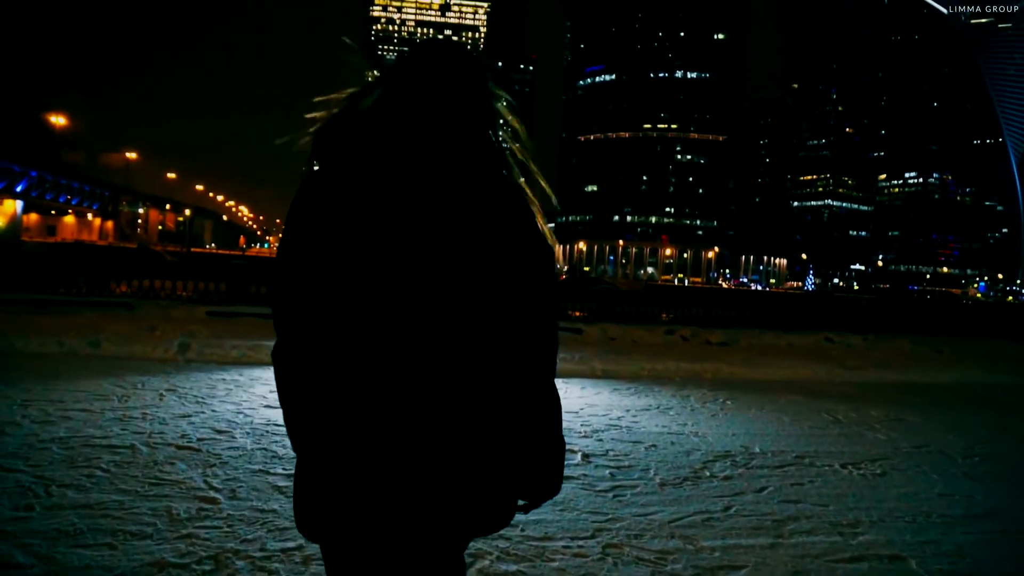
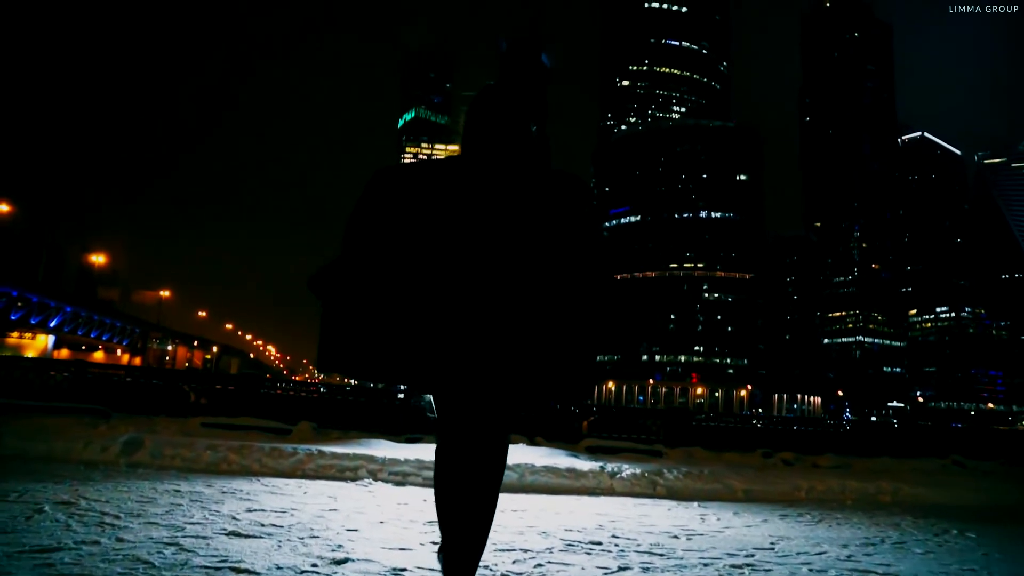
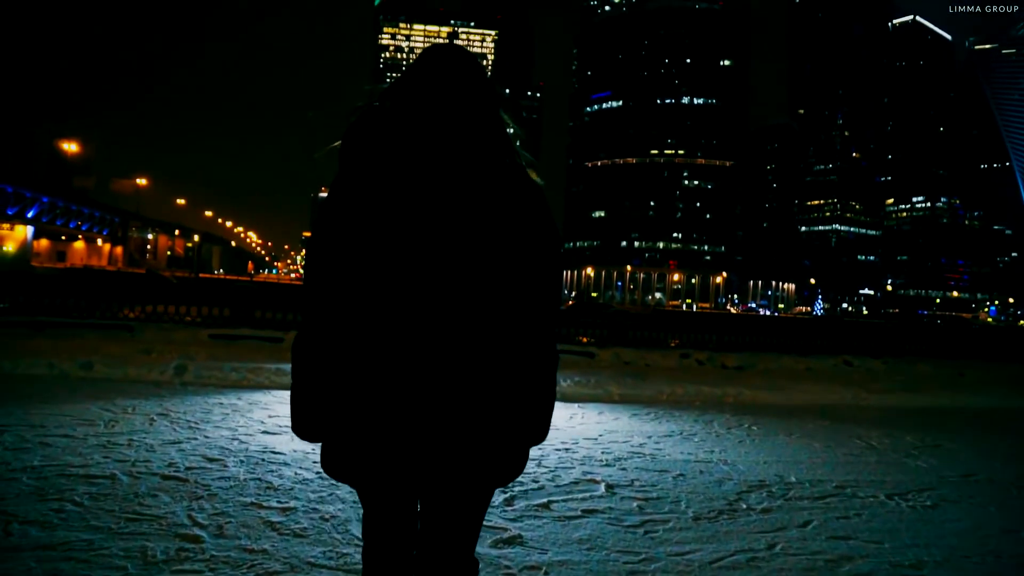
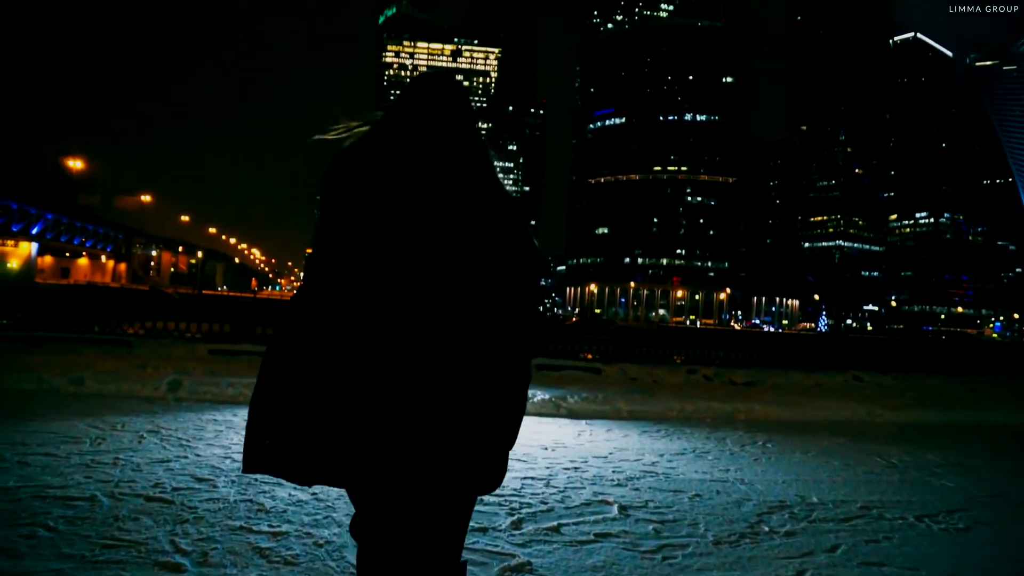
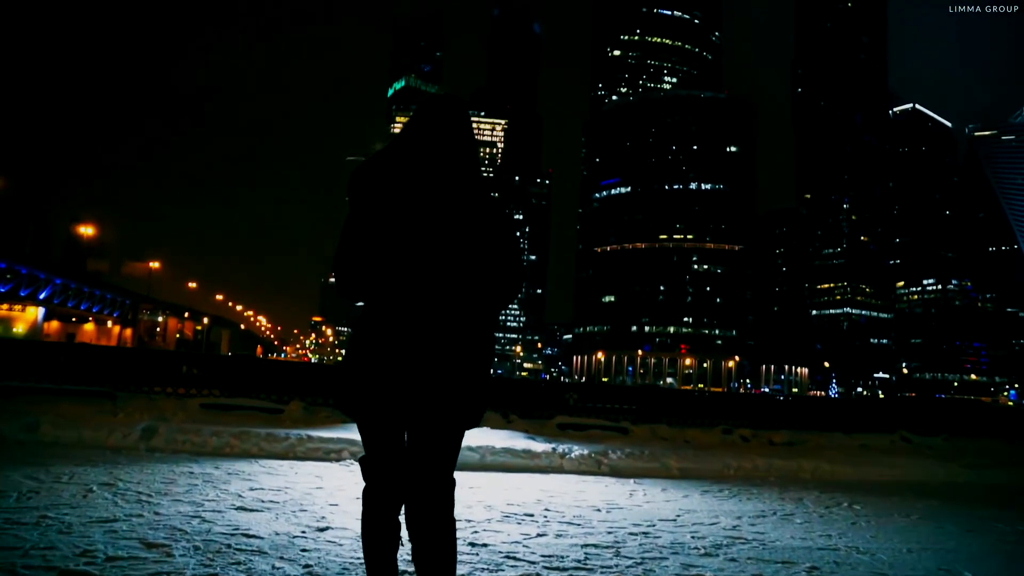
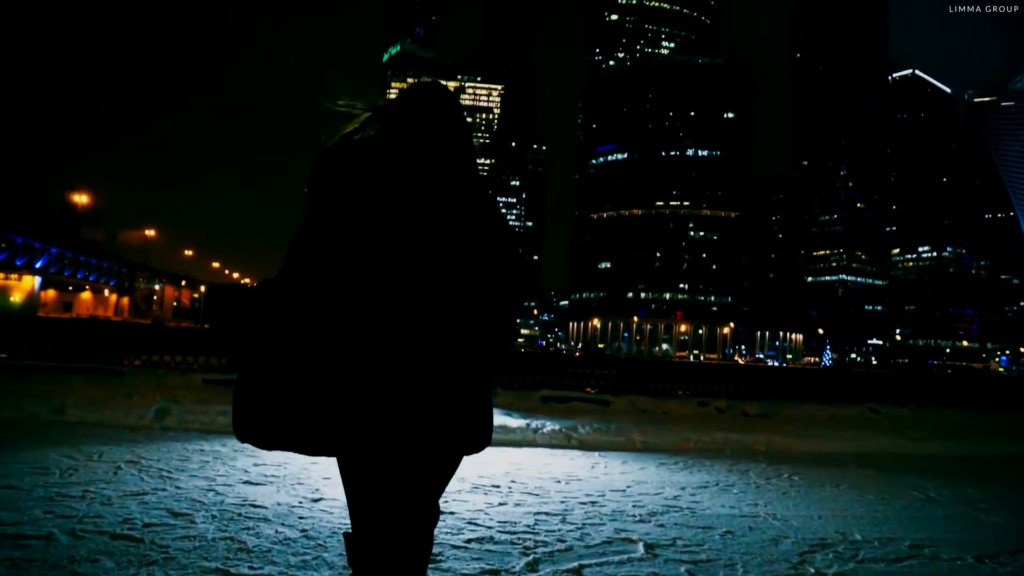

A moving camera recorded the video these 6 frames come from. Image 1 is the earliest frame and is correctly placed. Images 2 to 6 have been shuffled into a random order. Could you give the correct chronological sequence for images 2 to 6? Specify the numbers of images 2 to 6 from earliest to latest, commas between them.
3, 4, 6, 5, 2
